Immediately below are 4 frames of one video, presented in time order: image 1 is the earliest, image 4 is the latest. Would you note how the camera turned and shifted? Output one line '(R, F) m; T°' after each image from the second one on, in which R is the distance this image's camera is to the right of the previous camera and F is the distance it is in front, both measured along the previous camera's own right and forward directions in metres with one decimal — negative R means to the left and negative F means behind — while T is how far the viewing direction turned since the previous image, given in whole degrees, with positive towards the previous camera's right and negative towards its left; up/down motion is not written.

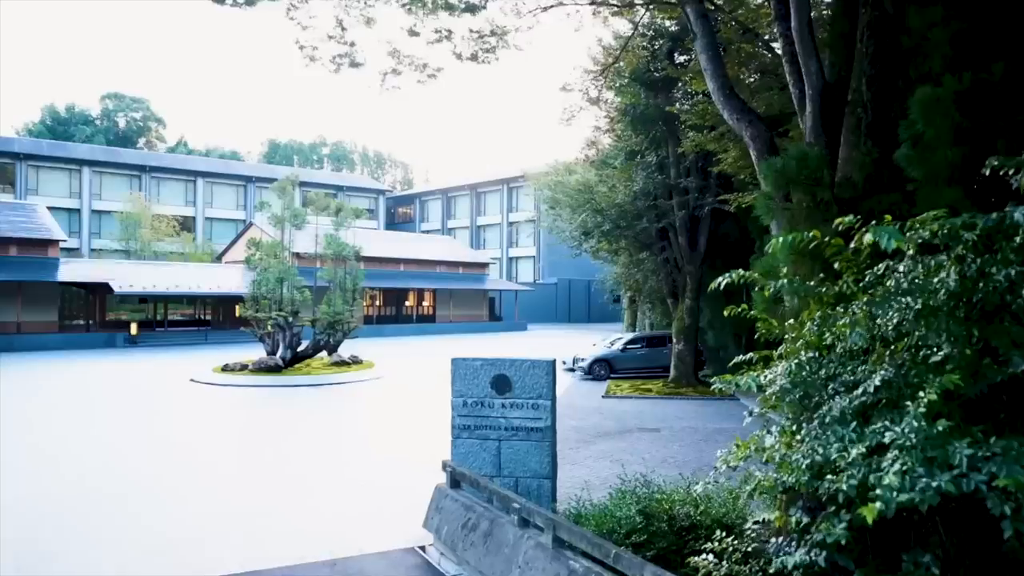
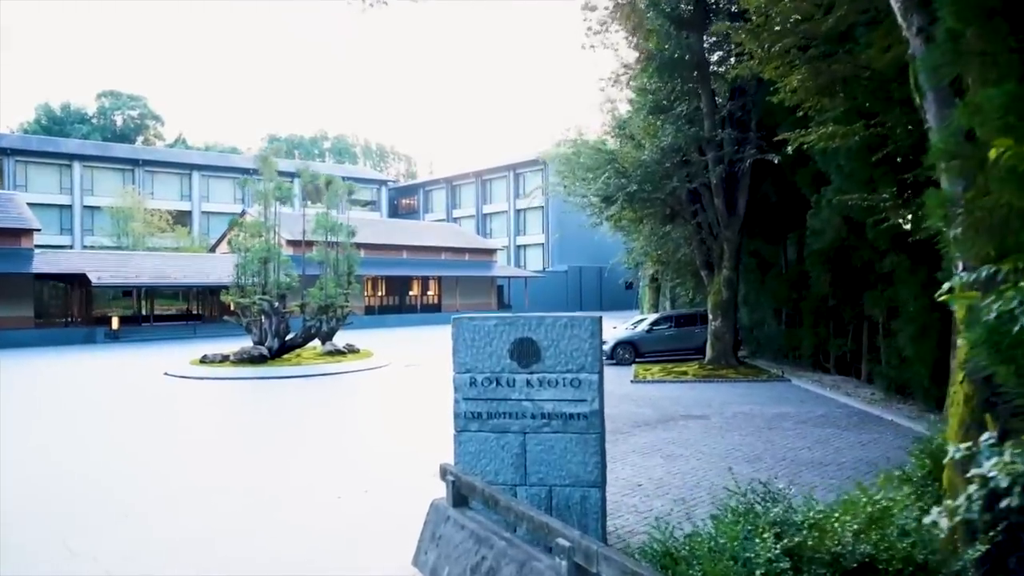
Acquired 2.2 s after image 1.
(-0.1, +2.2) m; -1°
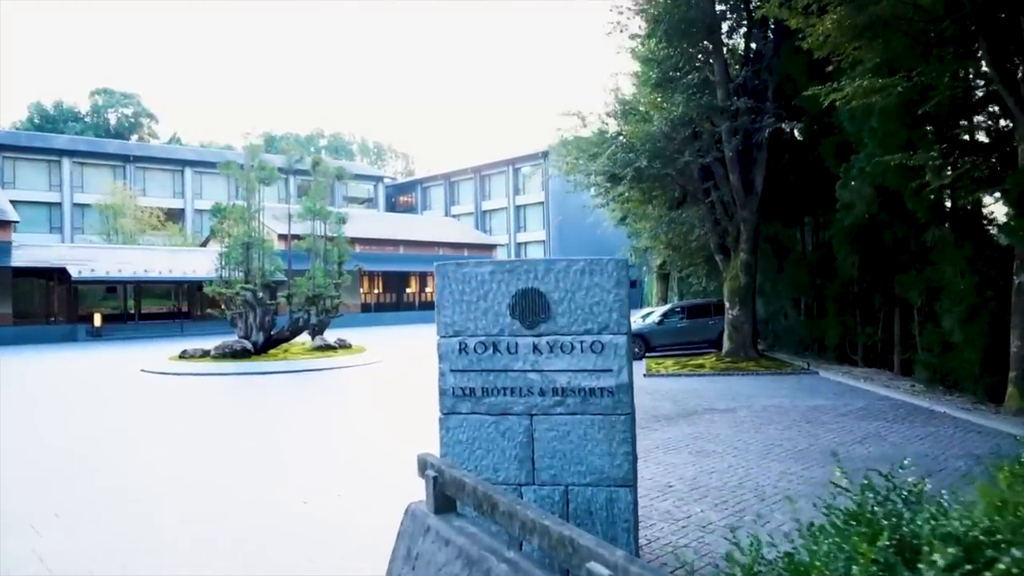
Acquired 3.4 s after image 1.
(0.0, +1.2) m; 0°
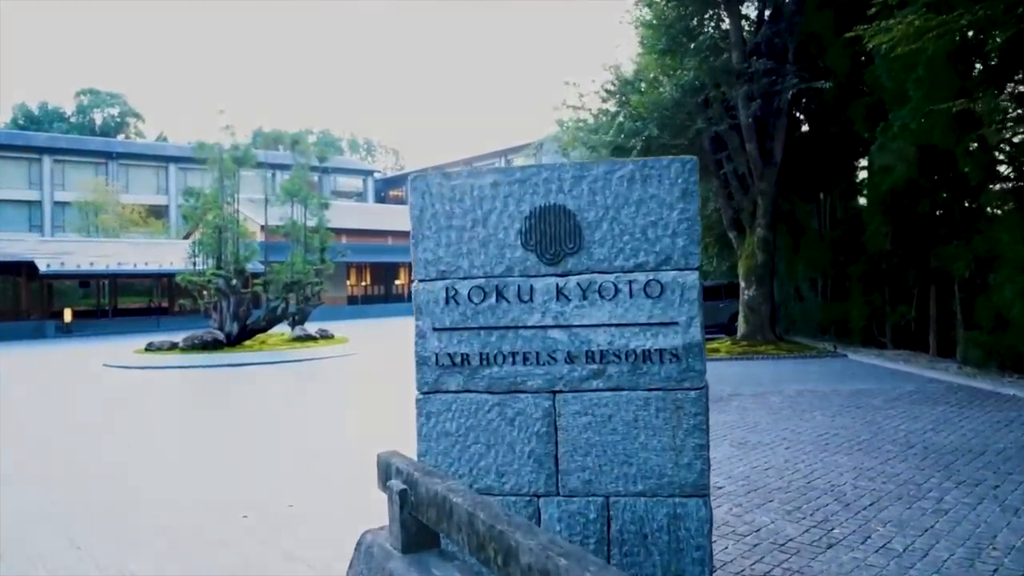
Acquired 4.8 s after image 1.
(-0.1, +1.2) m; 0°
